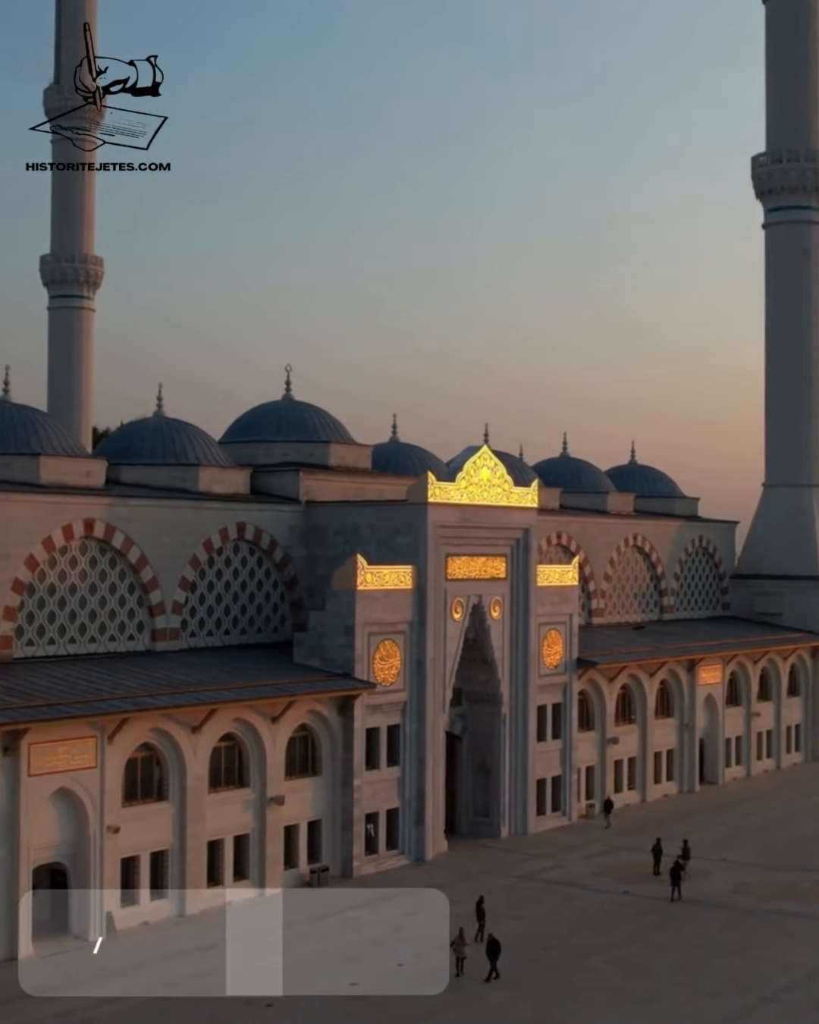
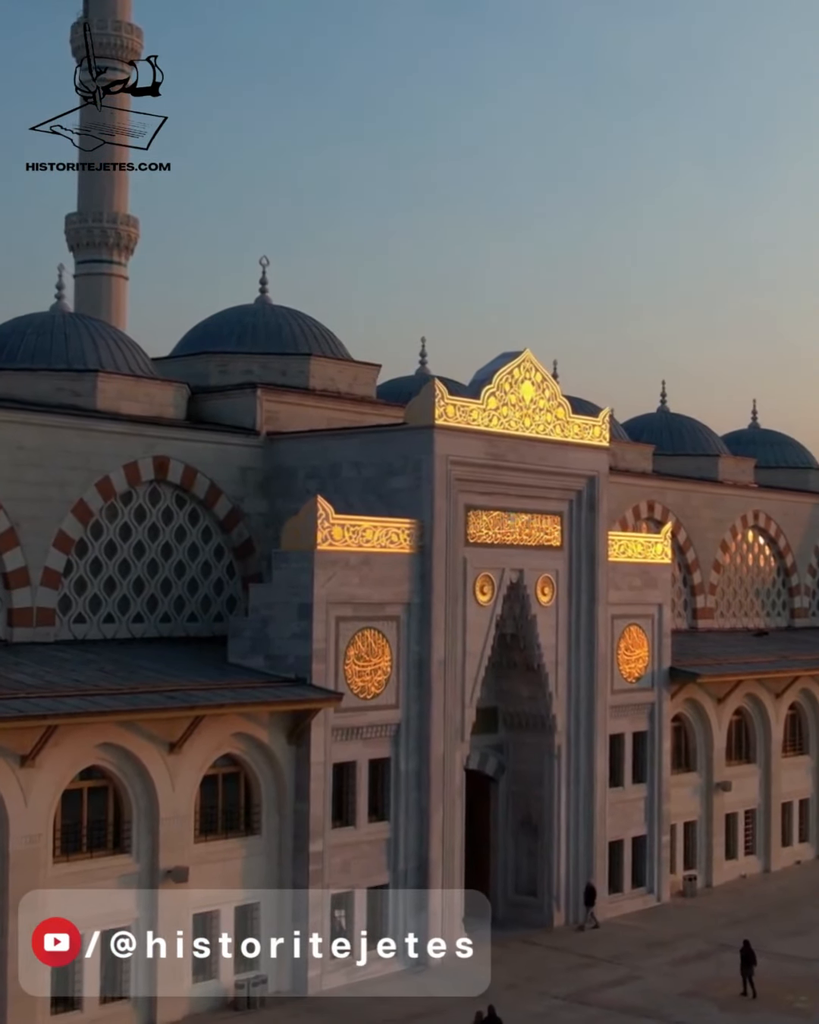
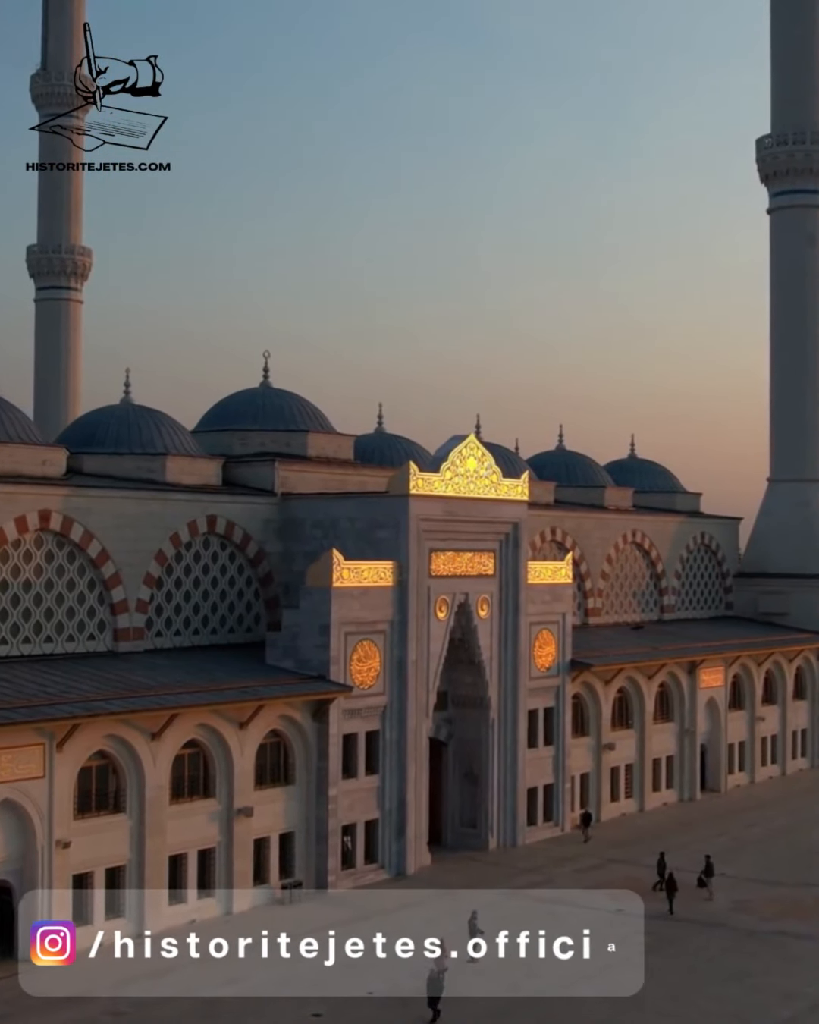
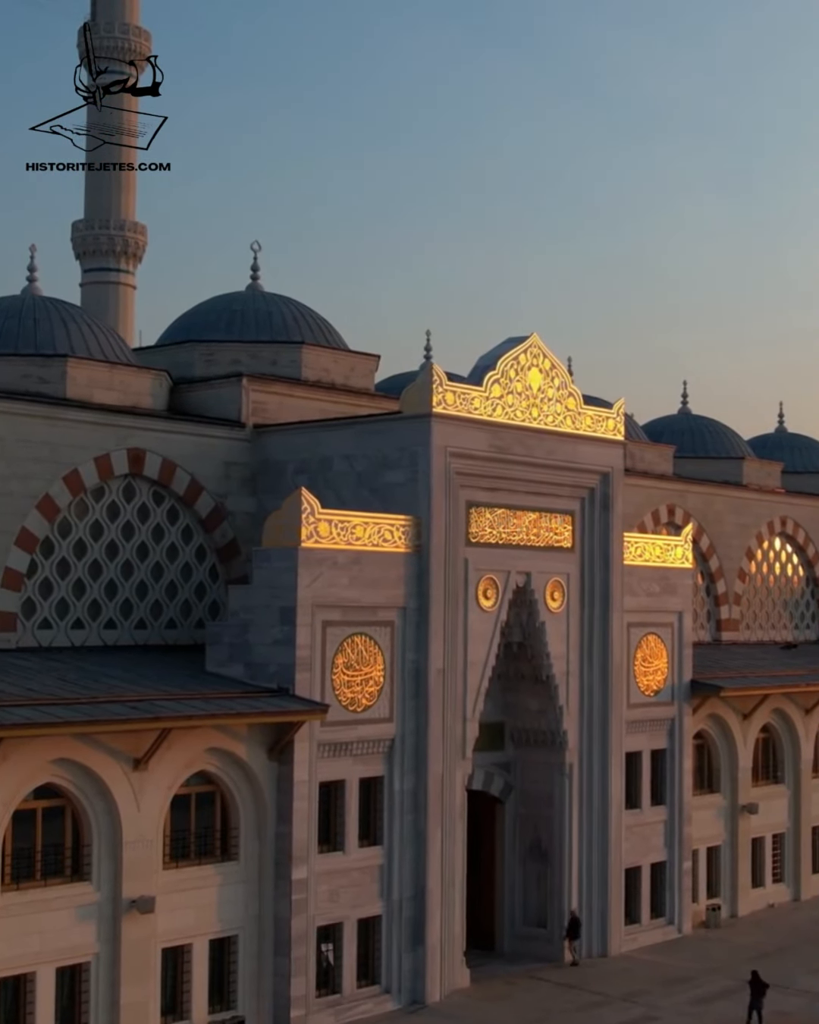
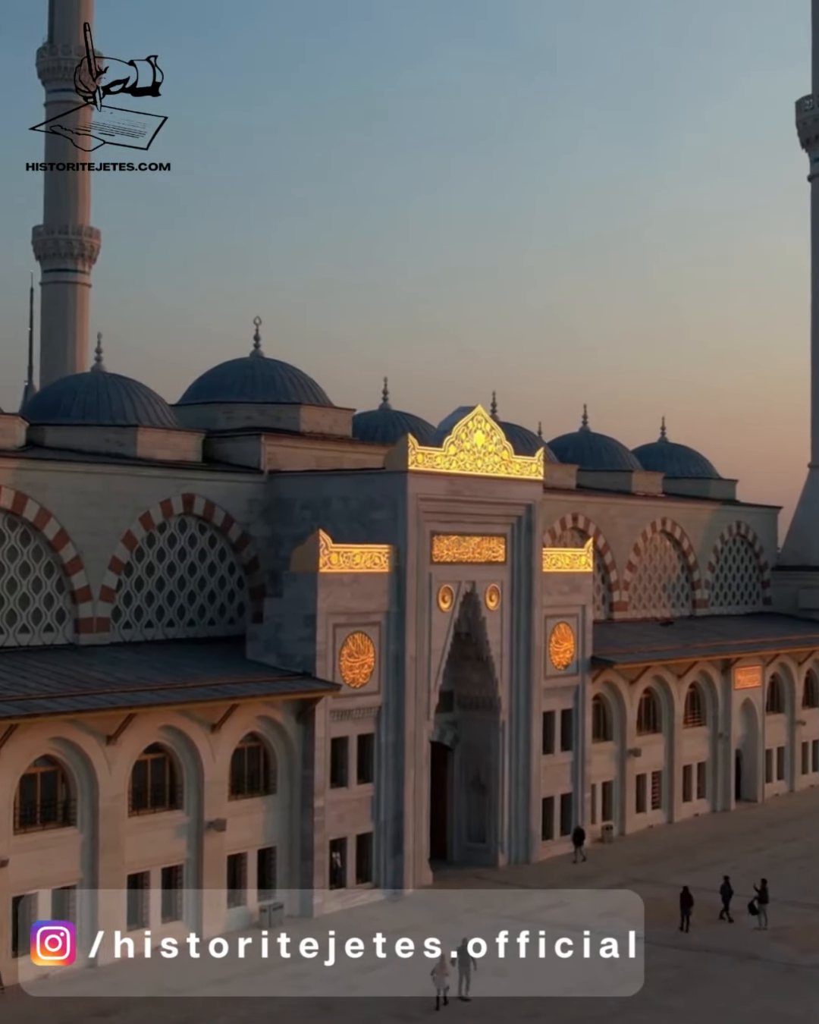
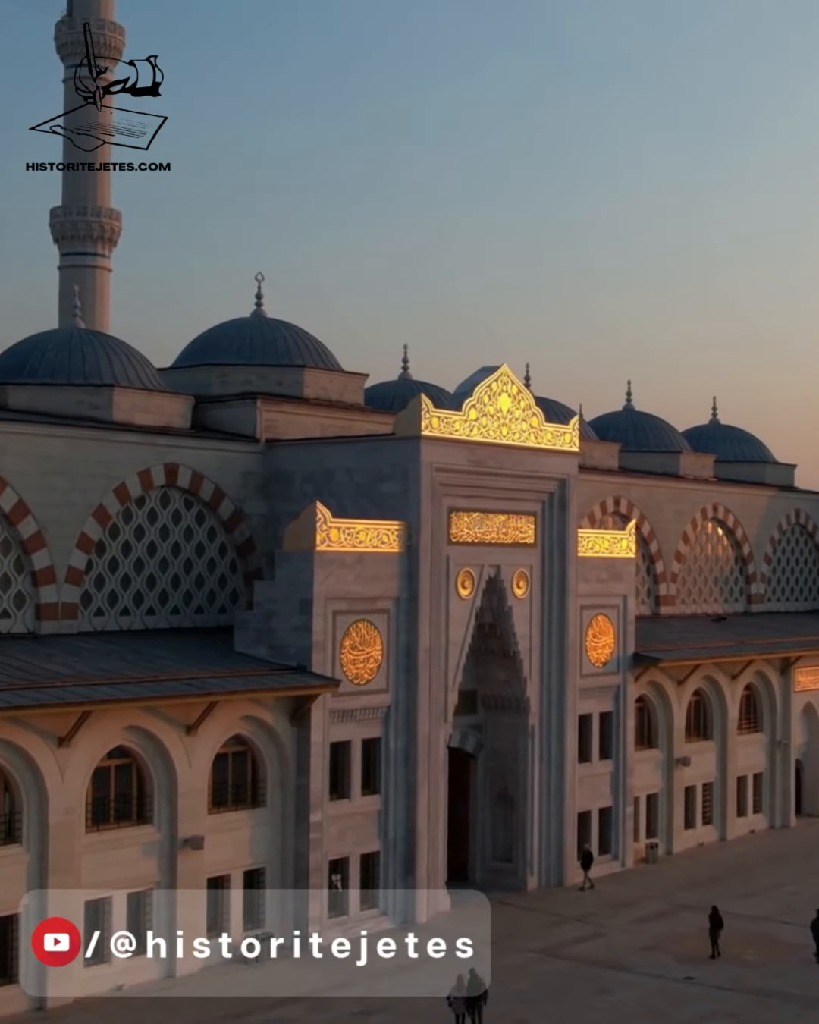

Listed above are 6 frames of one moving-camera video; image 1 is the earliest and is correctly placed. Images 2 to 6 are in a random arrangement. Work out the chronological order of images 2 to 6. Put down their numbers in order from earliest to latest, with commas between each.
3, 5, 6, 2, 4
